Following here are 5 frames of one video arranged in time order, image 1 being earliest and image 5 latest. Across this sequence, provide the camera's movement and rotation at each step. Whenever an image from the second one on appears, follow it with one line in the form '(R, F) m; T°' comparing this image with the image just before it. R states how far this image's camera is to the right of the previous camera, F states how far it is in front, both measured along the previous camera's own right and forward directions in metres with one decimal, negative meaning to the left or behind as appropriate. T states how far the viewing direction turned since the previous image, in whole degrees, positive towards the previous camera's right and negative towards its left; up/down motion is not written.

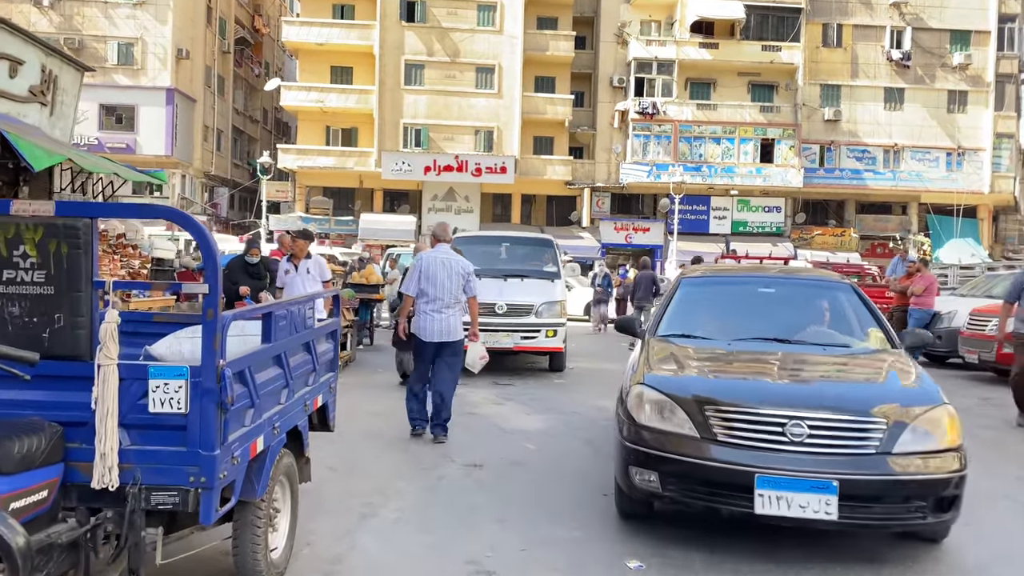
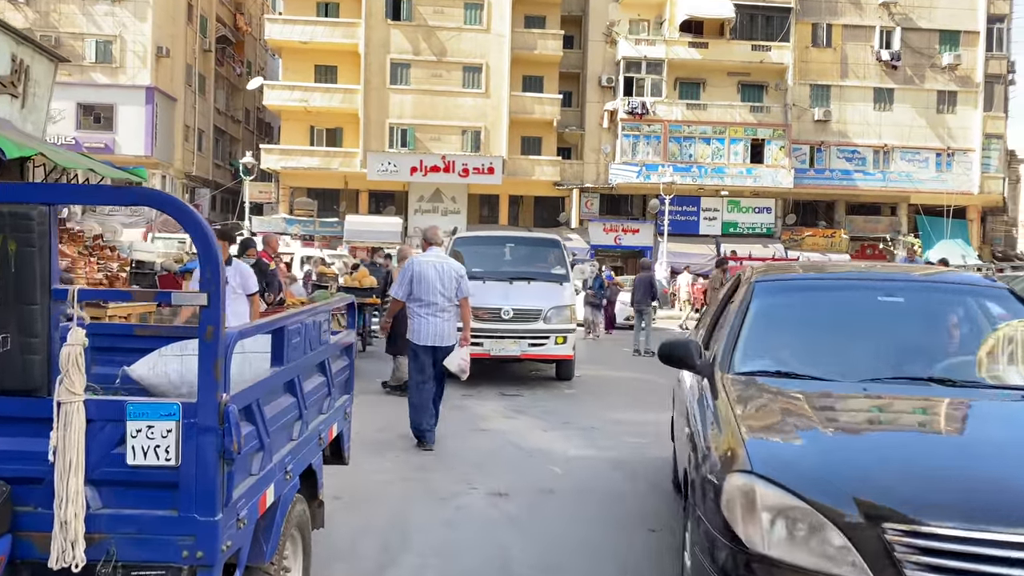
(-0.3, +0.7) m; +1°
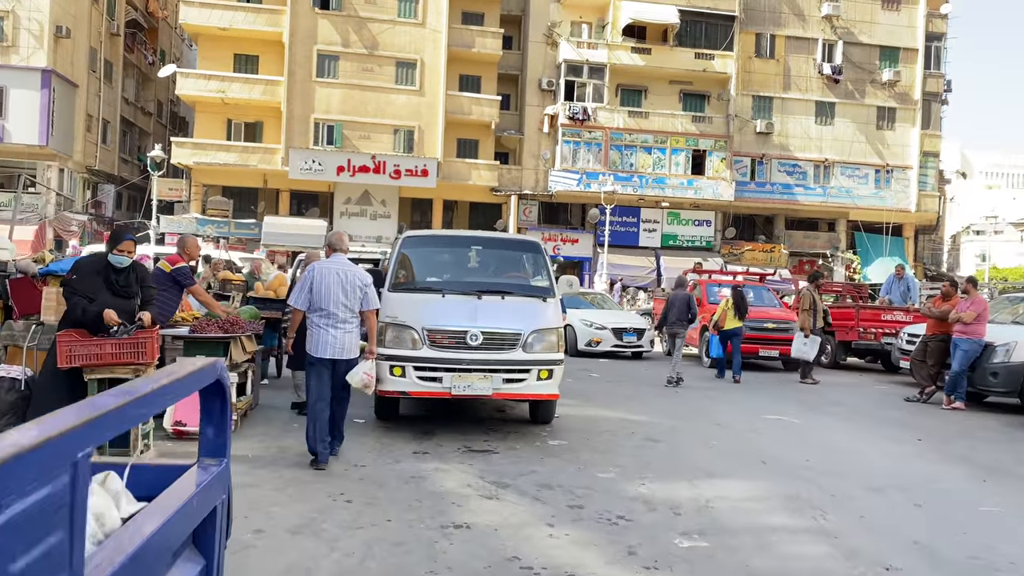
(-0.4, +2.5) m; +5°
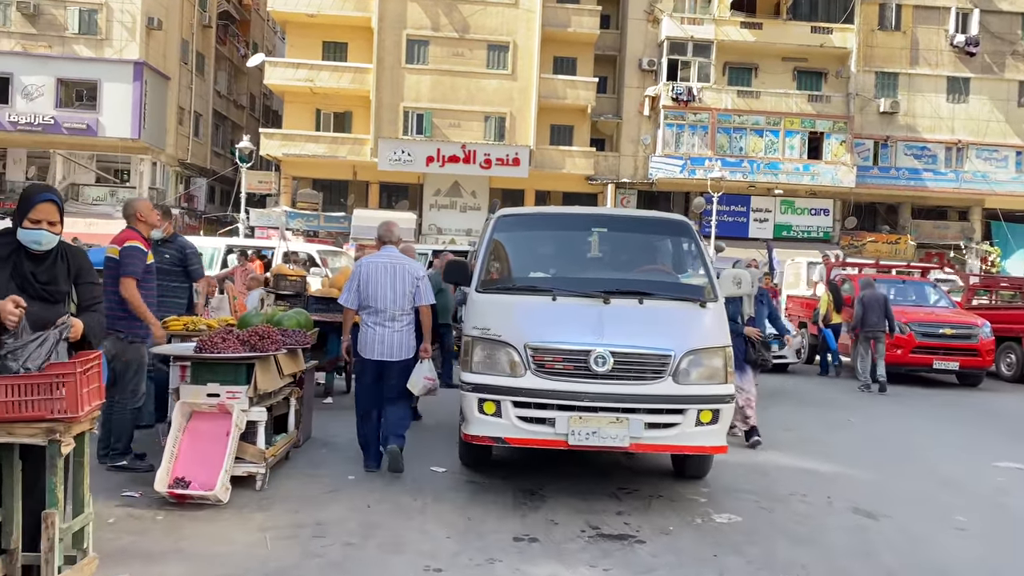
(-0.3, +2.4) m; -6°
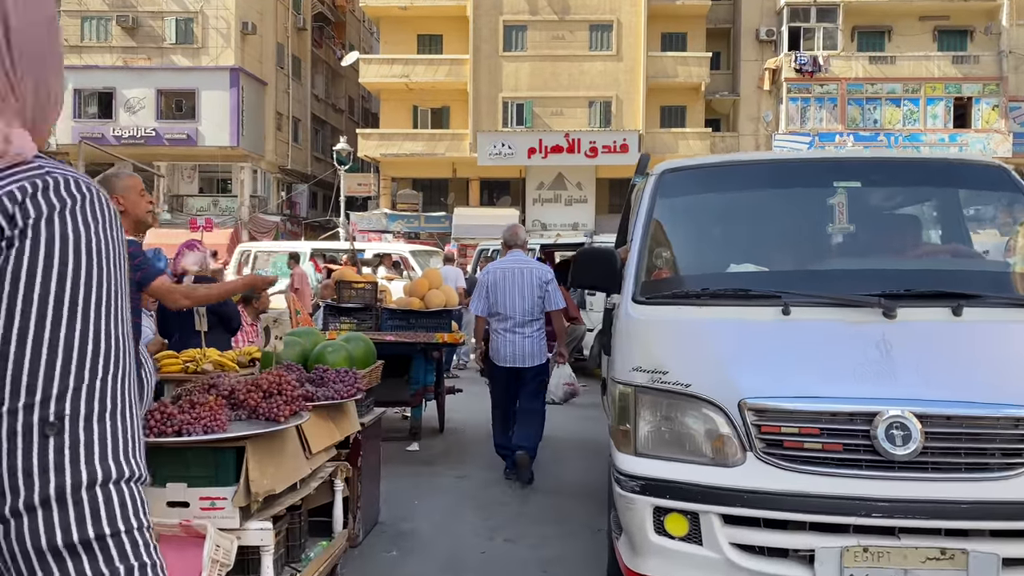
(-0.3, +2.4) m; -7°
